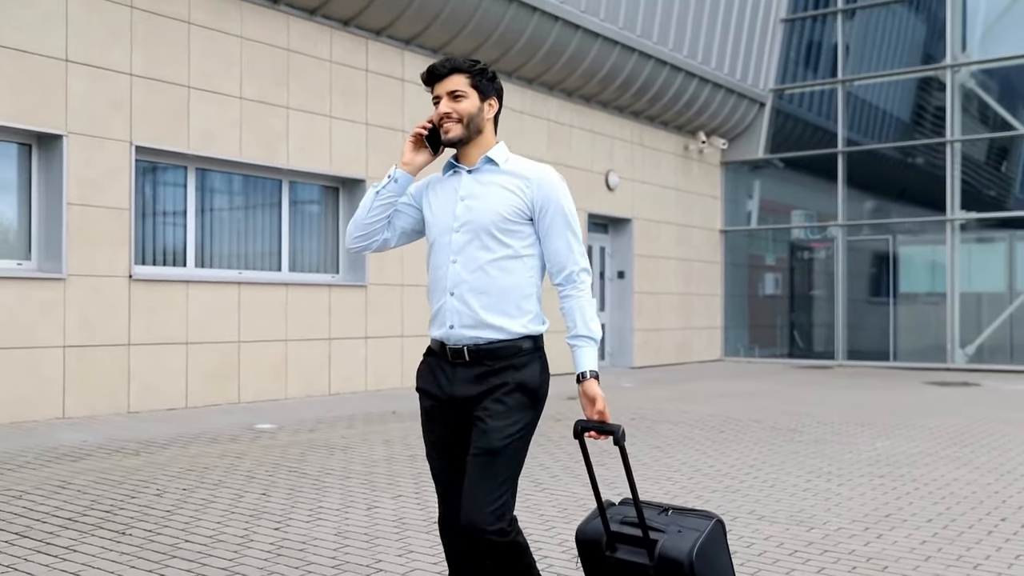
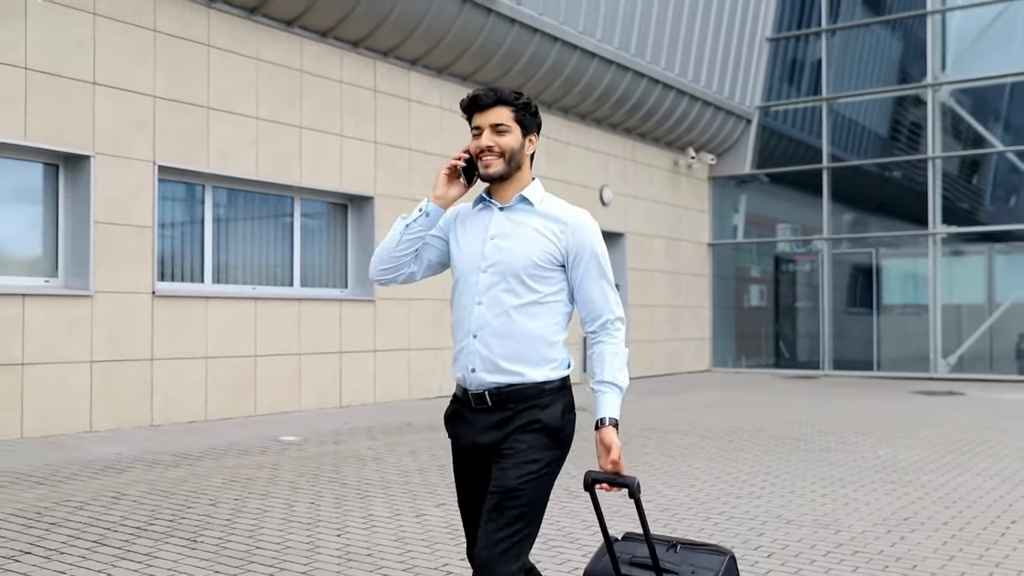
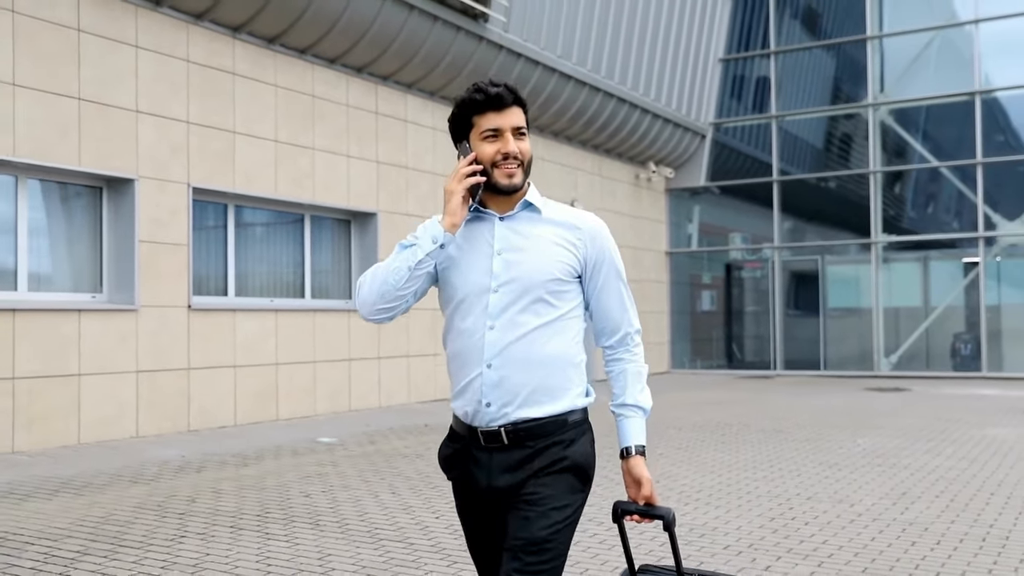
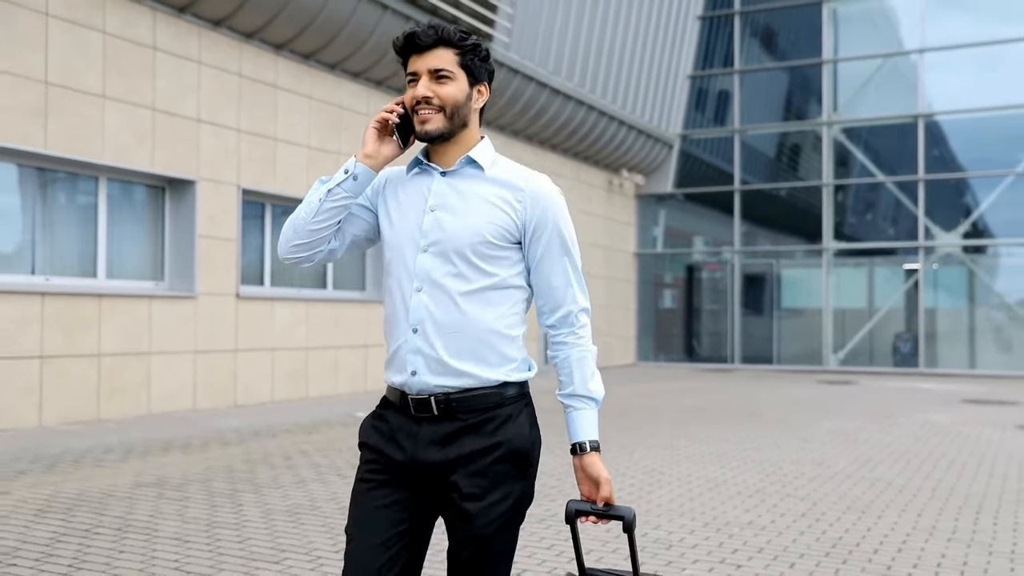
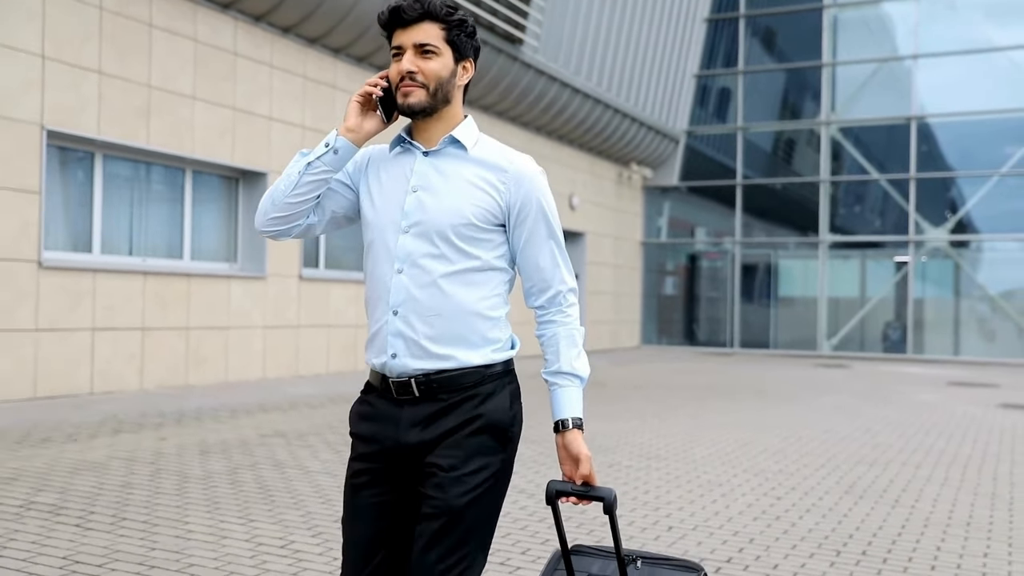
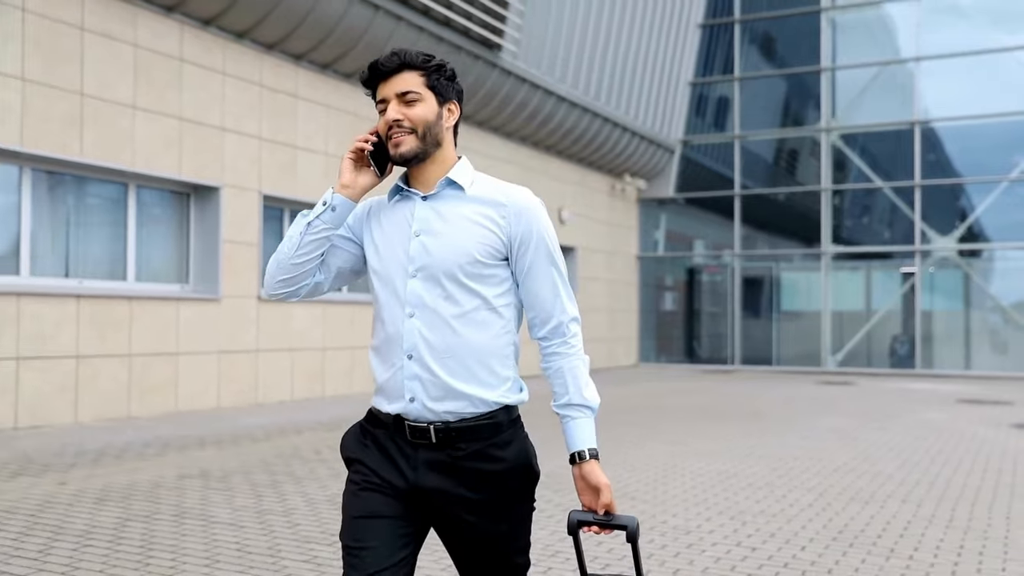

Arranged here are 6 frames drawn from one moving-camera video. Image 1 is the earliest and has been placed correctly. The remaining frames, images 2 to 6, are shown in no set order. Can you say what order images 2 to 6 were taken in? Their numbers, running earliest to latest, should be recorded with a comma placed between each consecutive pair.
2, 3, 4, 6, 5
